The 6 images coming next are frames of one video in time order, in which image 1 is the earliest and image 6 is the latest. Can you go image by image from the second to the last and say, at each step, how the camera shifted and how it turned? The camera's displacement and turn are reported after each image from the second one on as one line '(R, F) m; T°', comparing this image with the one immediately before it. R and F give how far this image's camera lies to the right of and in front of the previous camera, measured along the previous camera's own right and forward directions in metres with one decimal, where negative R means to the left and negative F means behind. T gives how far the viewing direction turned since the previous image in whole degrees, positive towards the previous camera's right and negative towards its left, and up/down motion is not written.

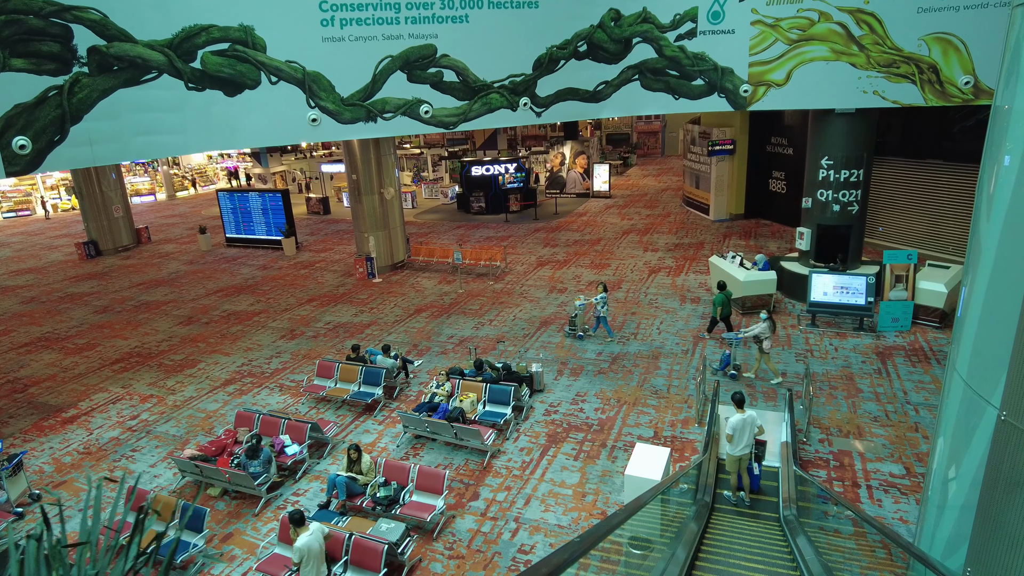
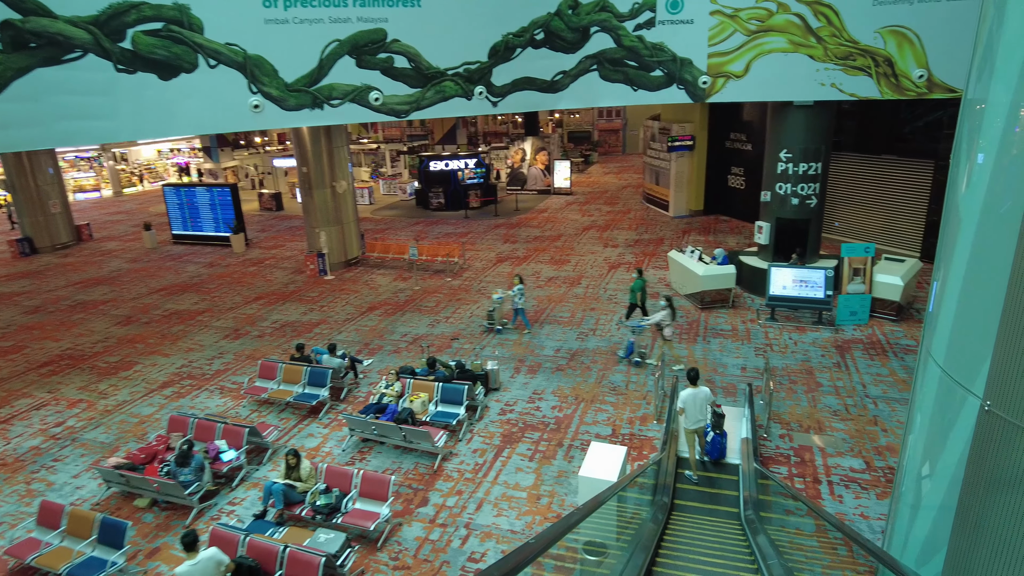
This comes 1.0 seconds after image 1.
(+0.2, +0.4) m; +3°
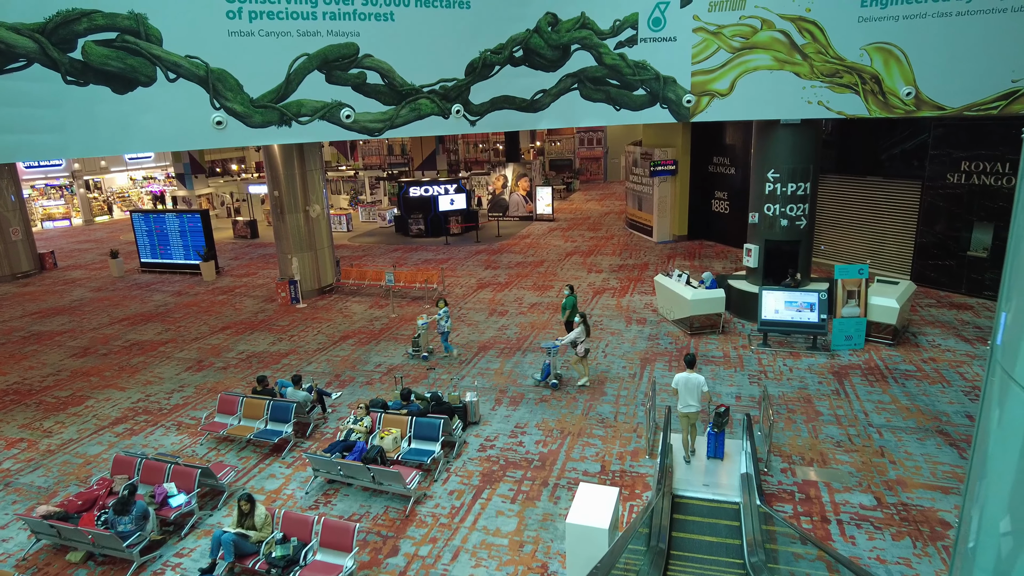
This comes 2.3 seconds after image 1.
(+0.1, +0.7) m; +1°
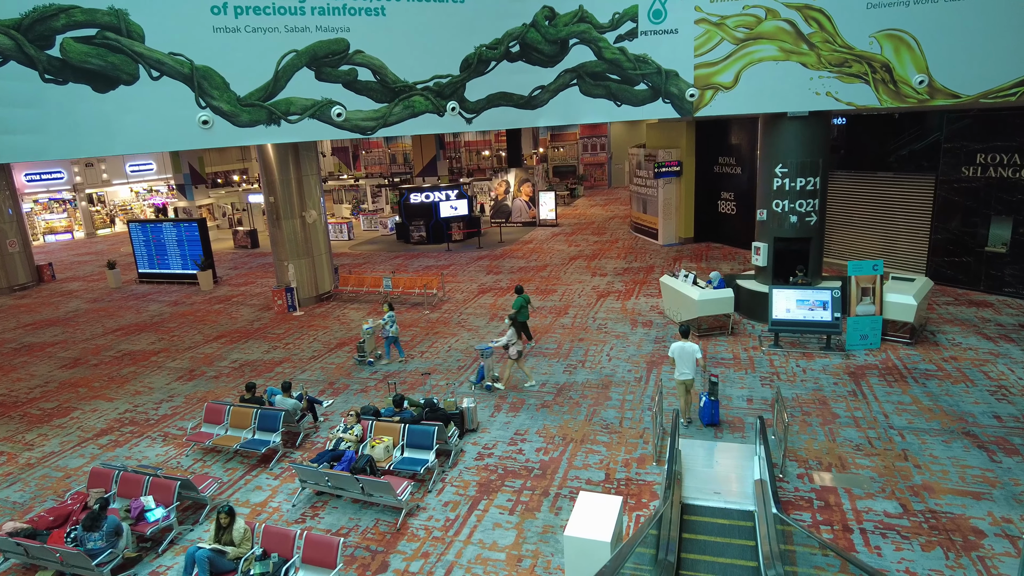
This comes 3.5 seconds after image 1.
(+0.1, +0.5) m; -1°
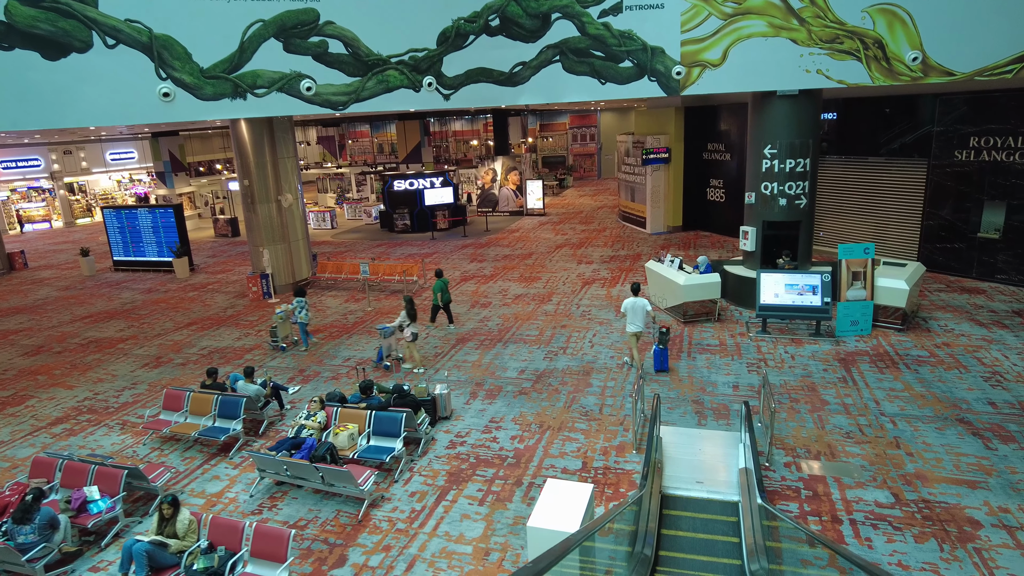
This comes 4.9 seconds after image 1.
(+0.2, +0.5) m; +1°
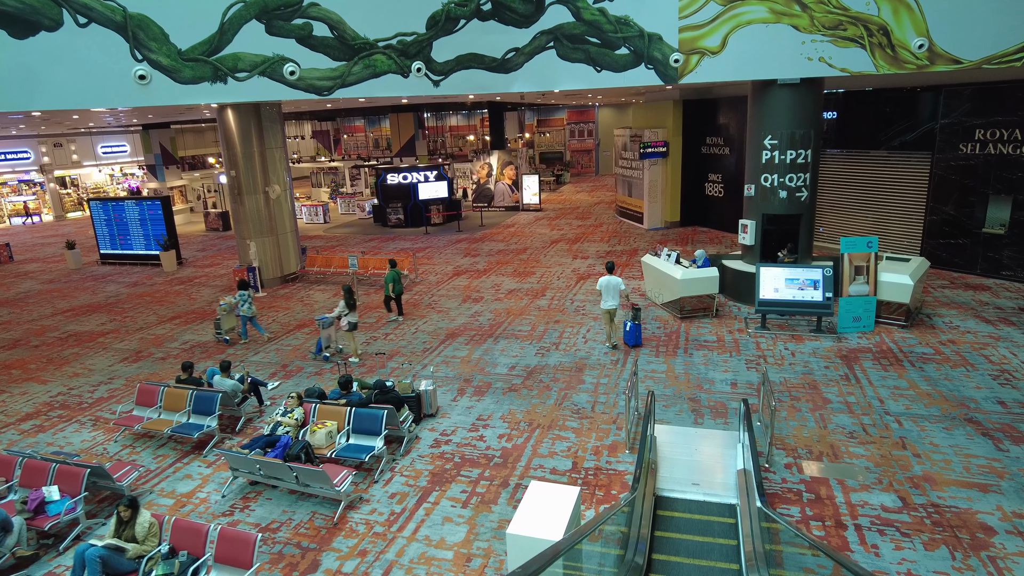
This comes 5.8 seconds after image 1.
(+0.1, +0.4) m; 0°
